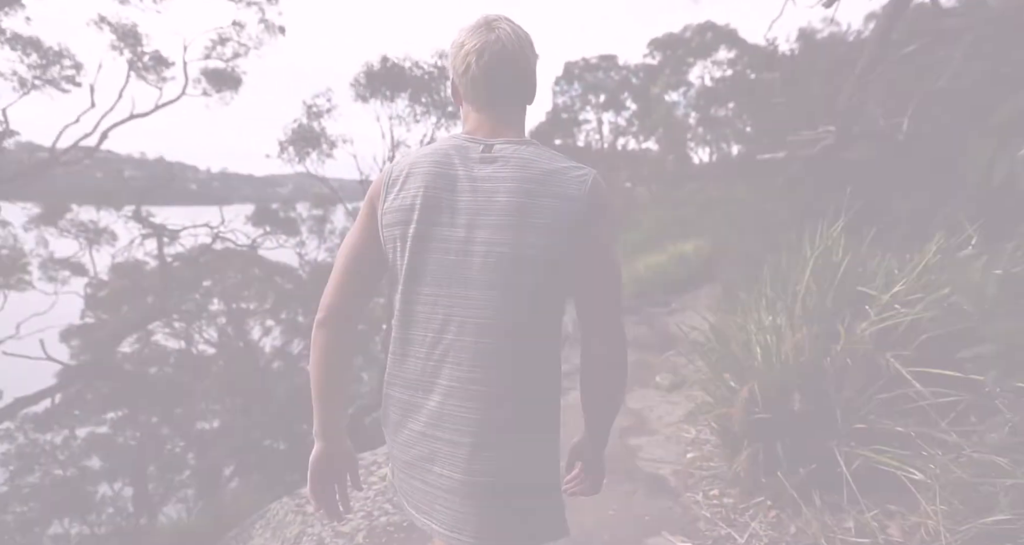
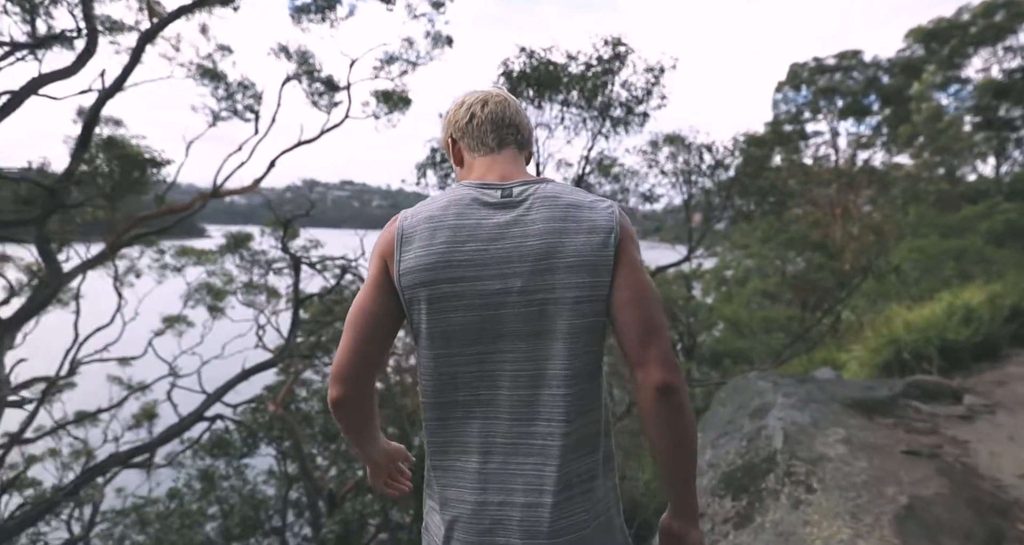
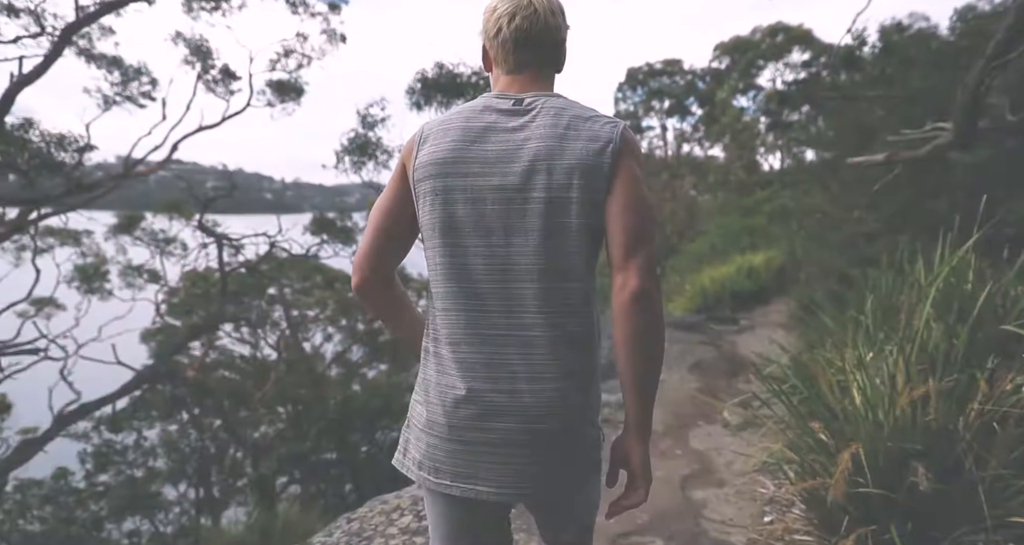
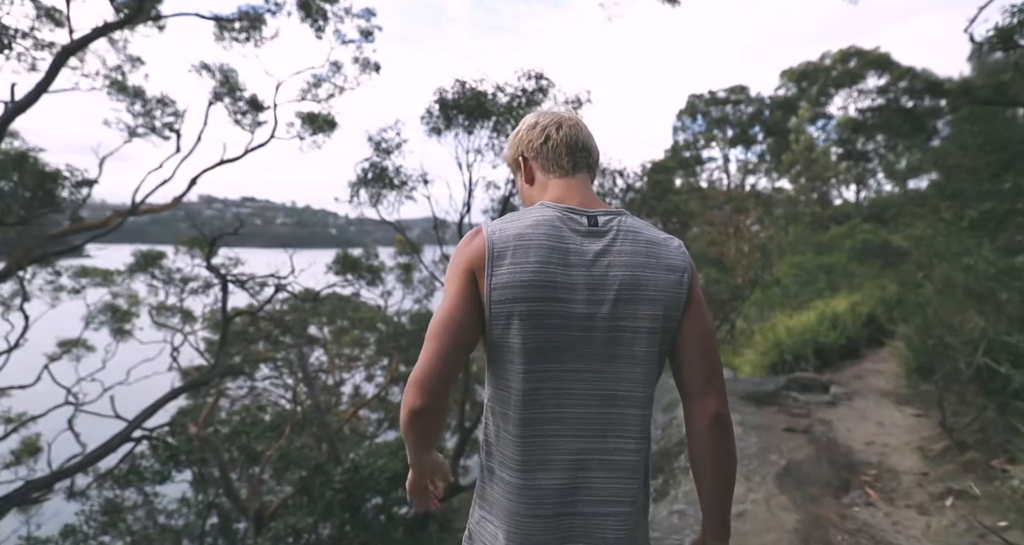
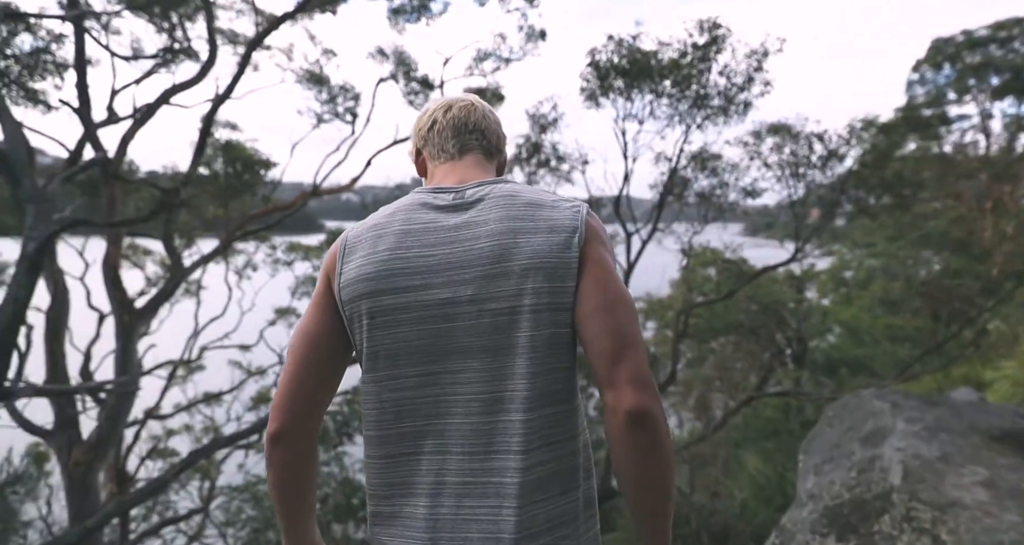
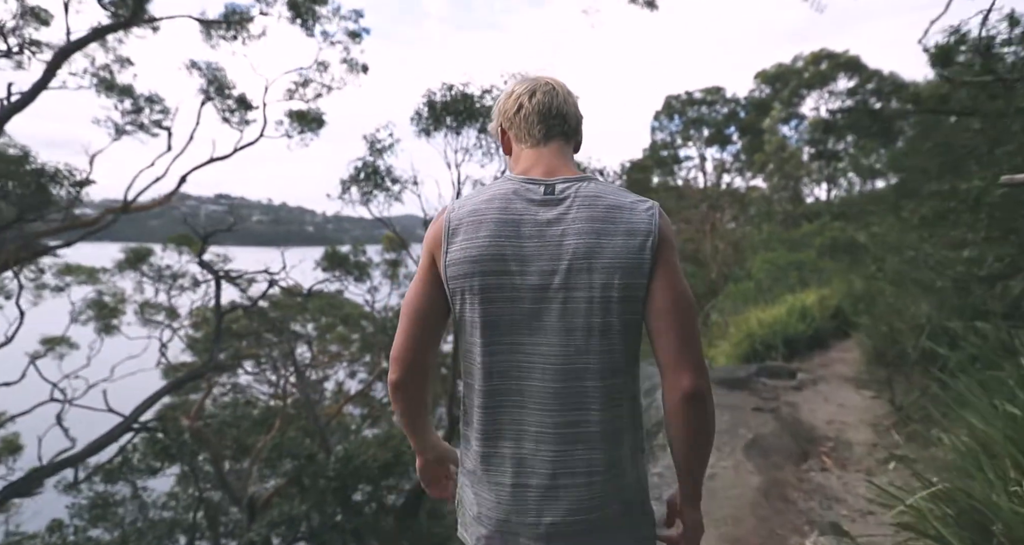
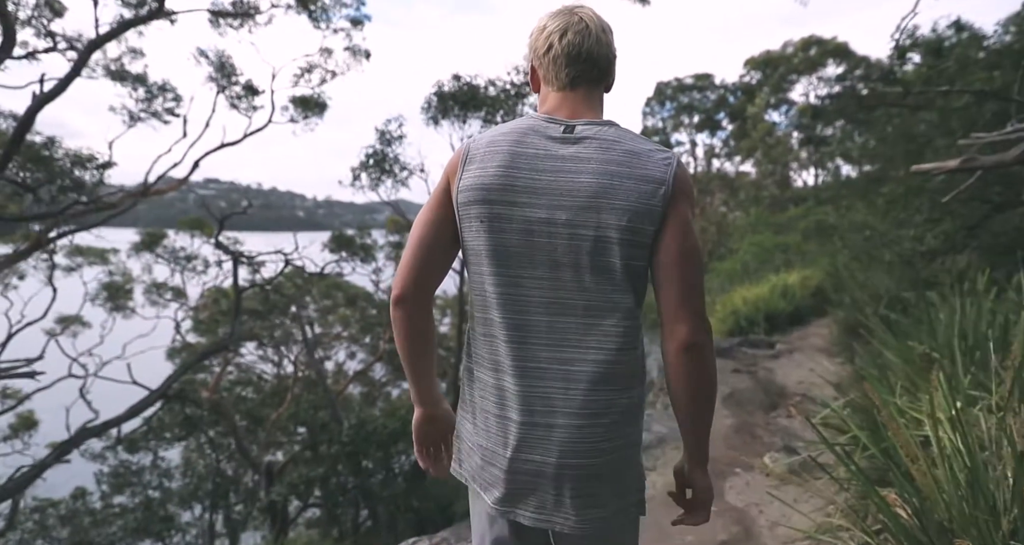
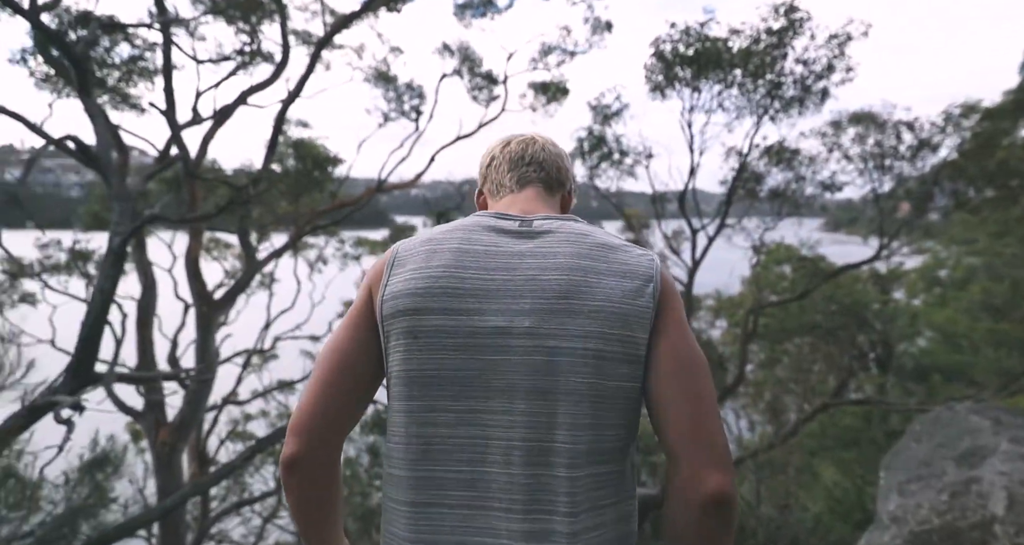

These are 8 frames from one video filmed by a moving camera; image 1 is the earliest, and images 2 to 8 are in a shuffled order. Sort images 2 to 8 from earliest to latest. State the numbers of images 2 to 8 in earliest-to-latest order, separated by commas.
3, 7, 6, 4, 2, 5, 8
